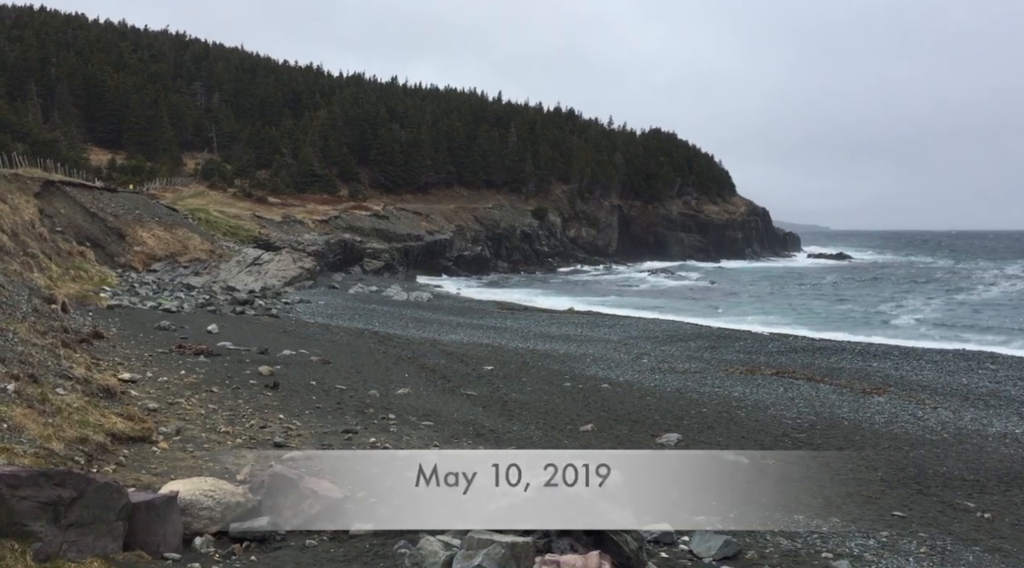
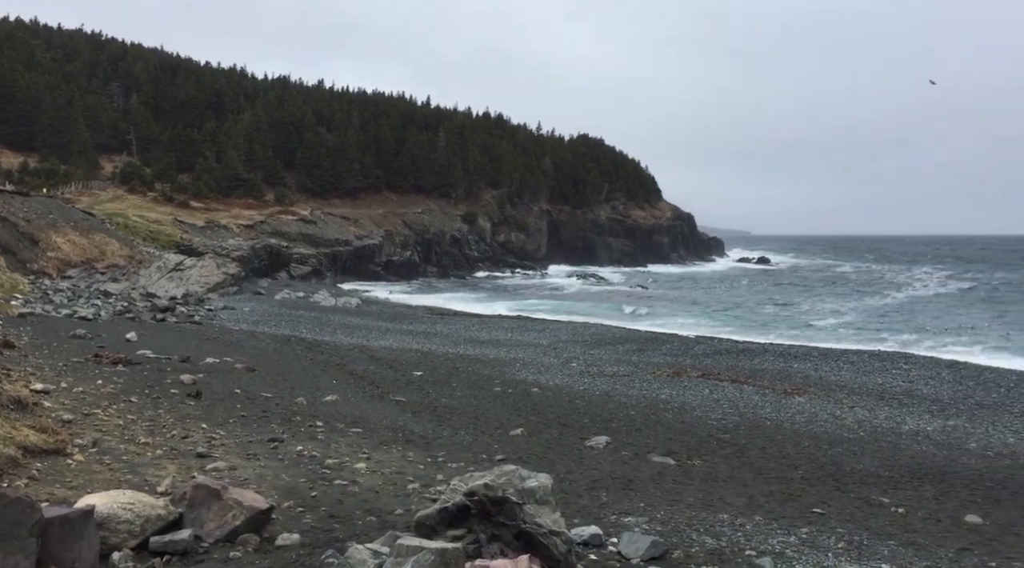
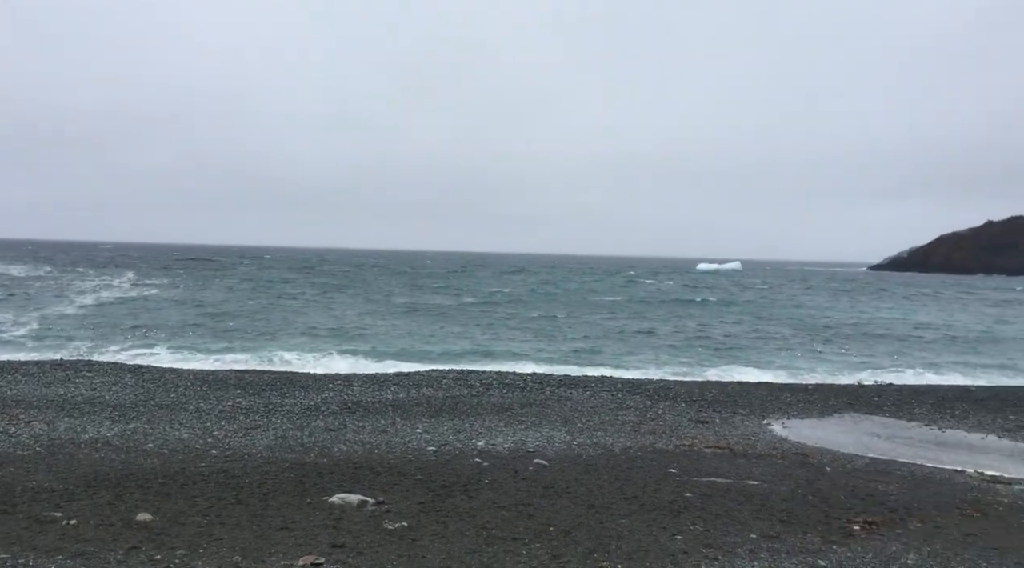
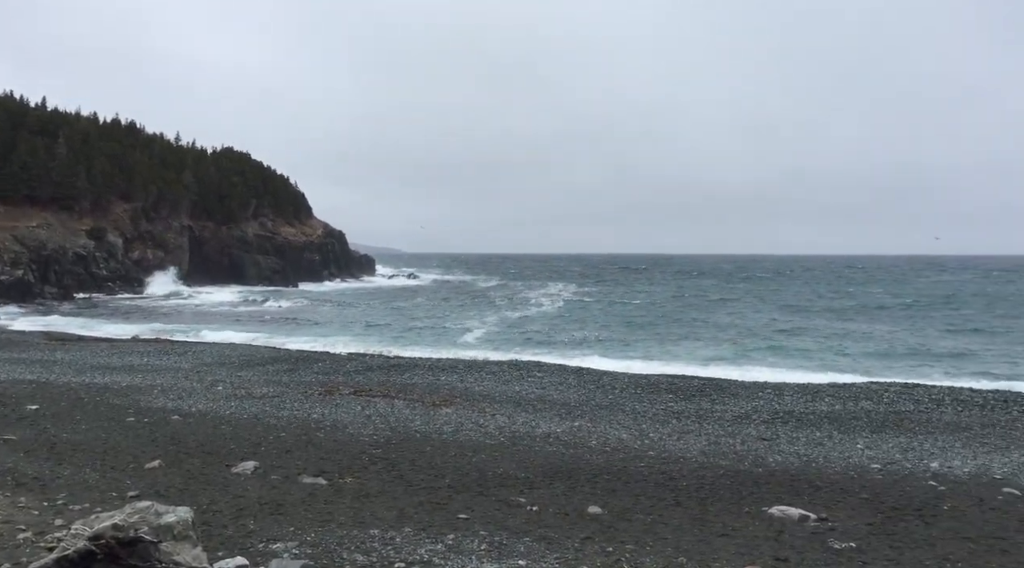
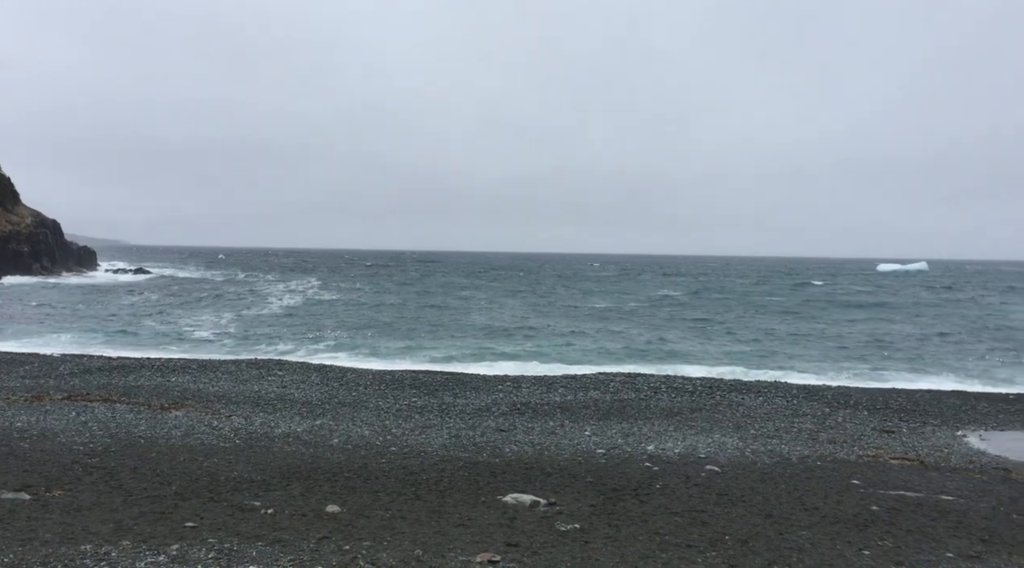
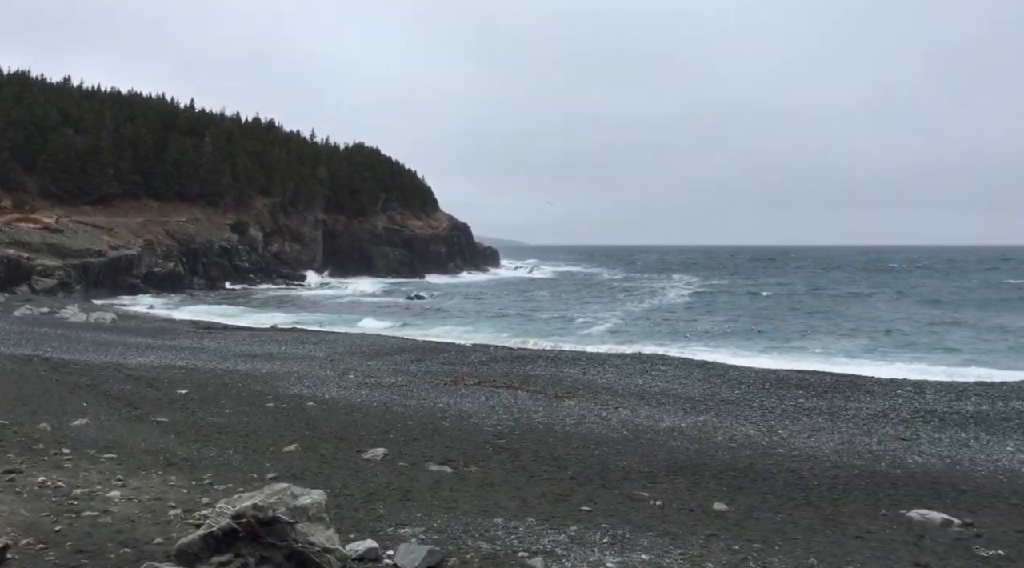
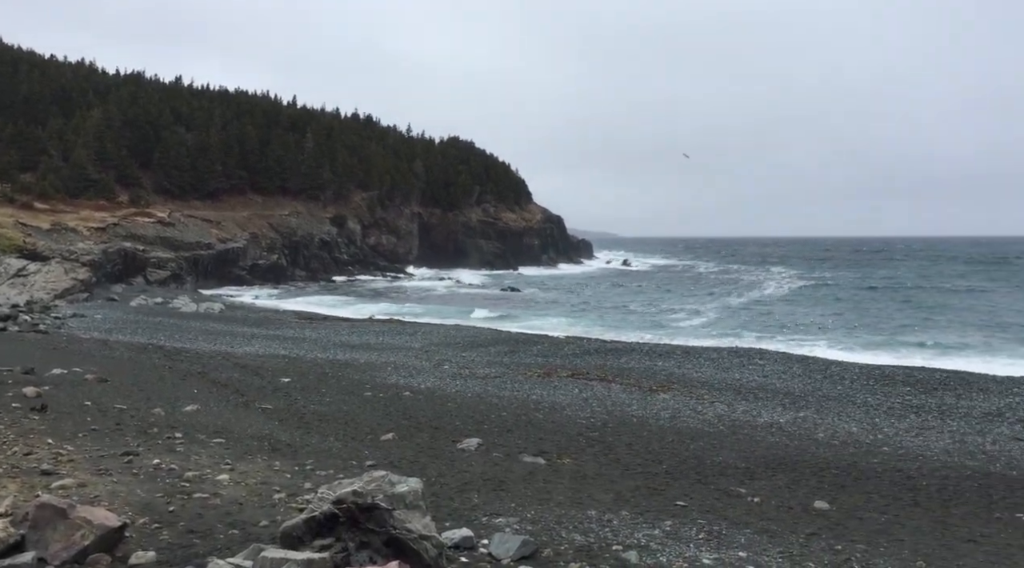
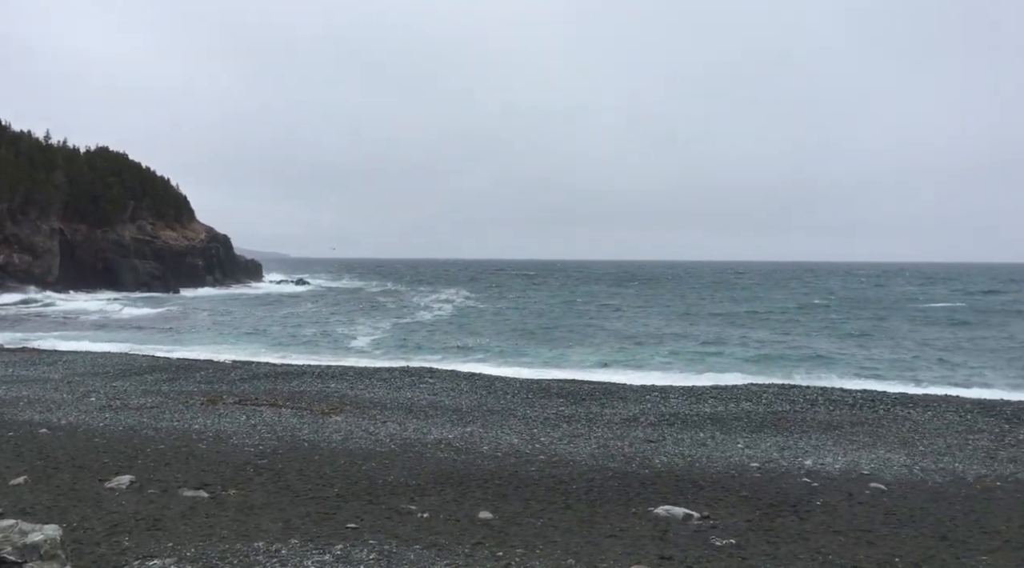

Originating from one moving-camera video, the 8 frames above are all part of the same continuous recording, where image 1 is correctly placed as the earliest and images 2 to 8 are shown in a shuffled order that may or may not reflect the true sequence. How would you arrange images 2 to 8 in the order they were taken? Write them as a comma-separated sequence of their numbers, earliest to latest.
2, 7, 6, 4, 8, 5, 3
